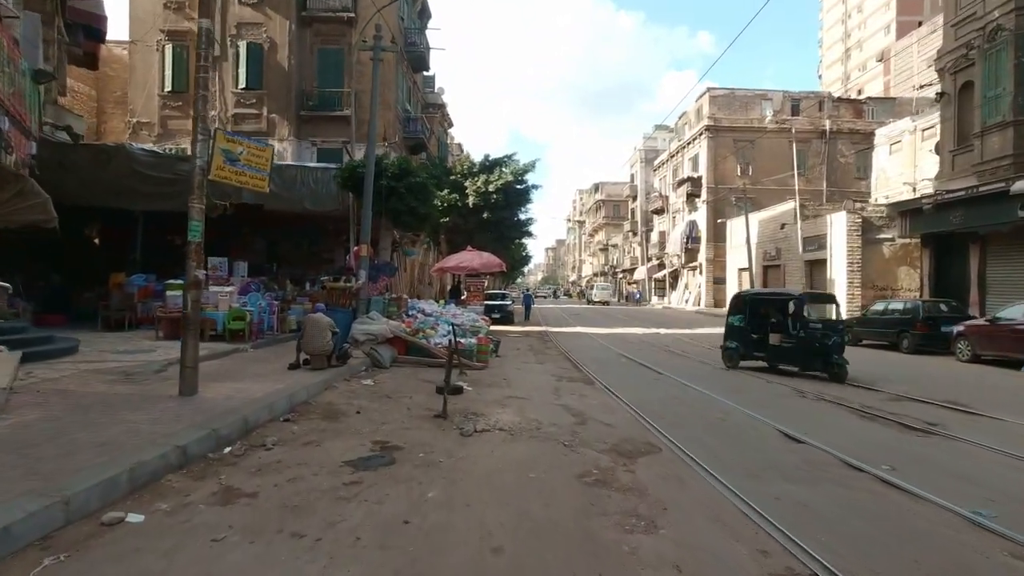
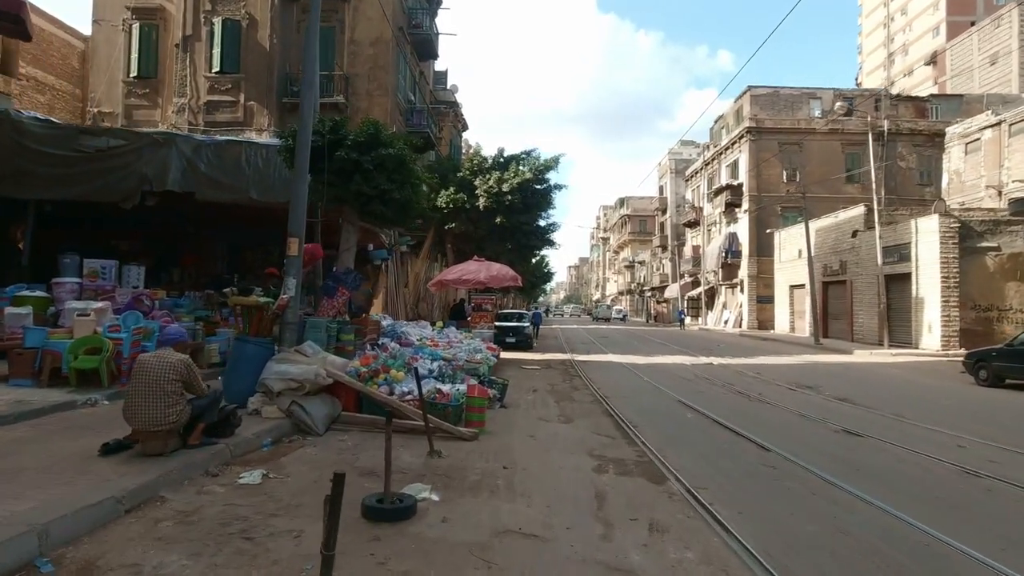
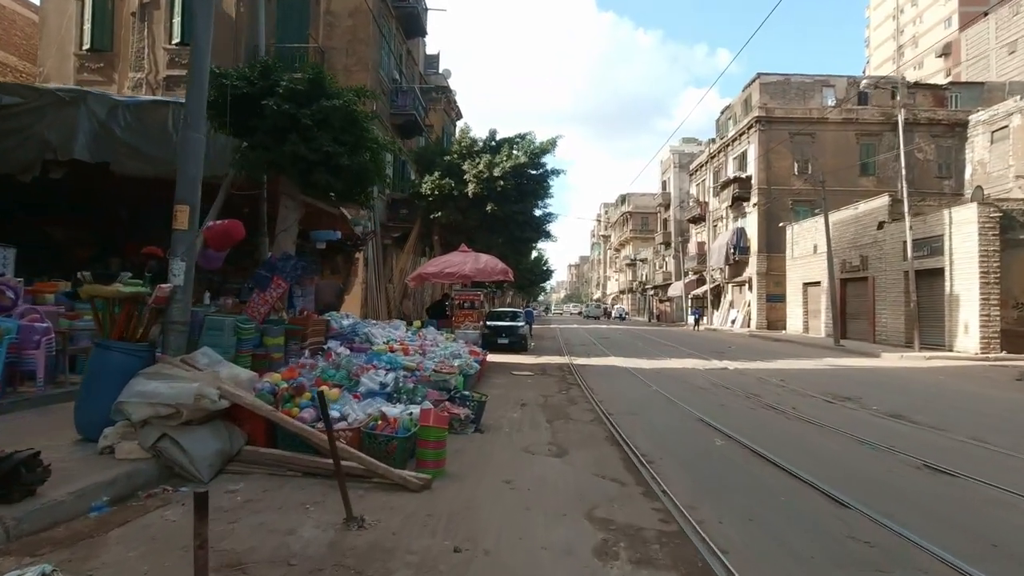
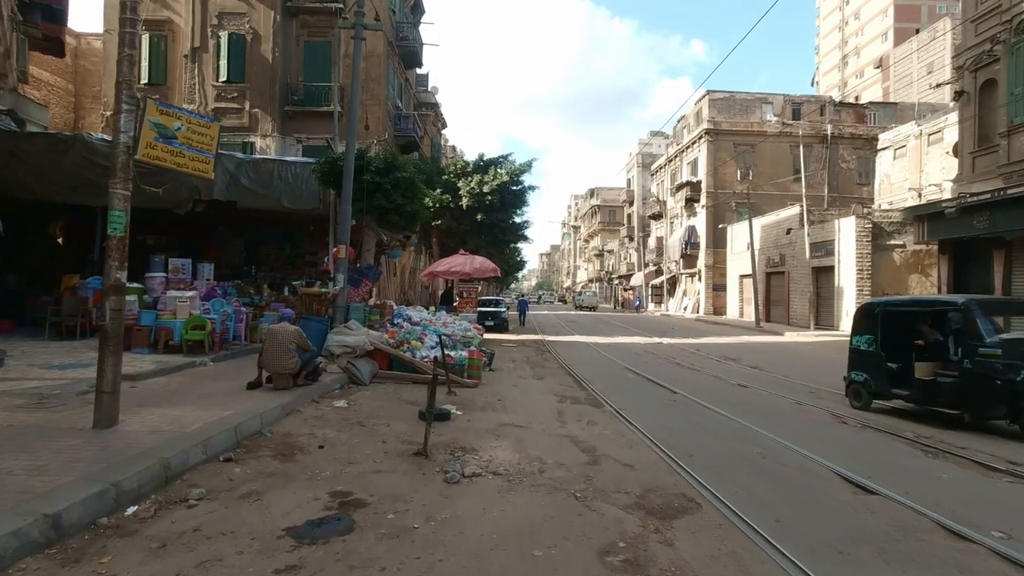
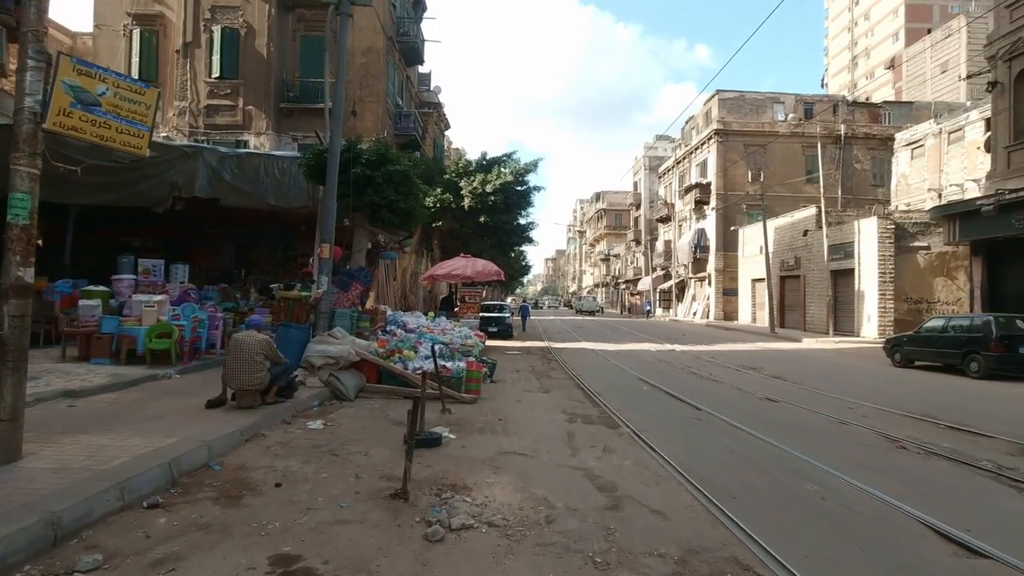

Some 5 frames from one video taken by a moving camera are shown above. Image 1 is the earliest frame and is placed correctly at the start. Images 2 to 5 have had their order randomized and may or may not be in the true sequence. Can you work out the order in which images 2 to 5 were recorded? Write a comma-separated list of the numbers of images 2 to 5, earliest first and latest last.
4, 5, 2, 3
